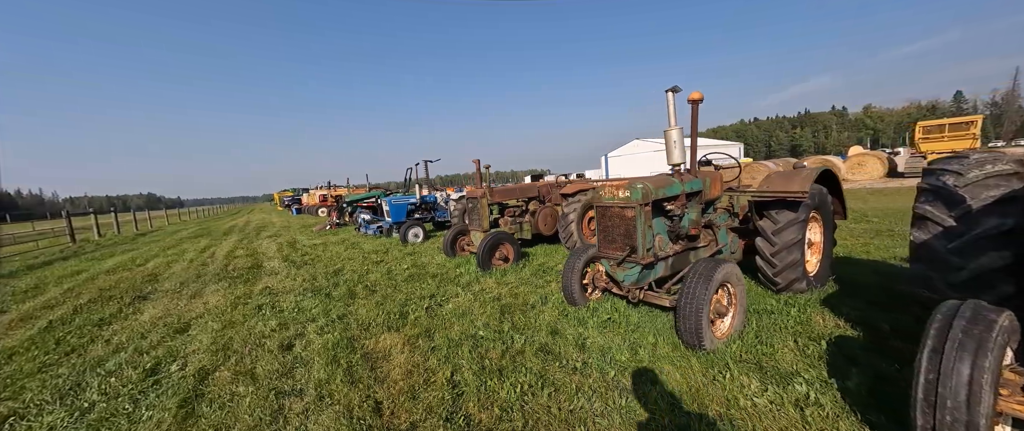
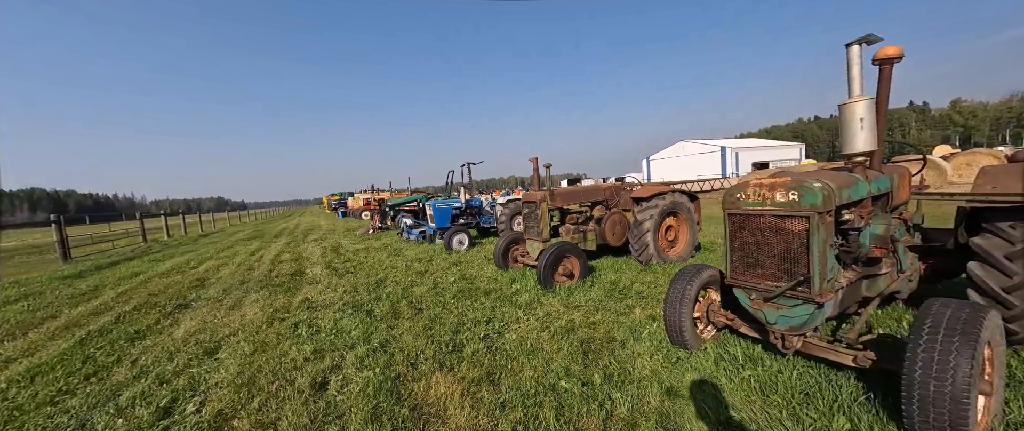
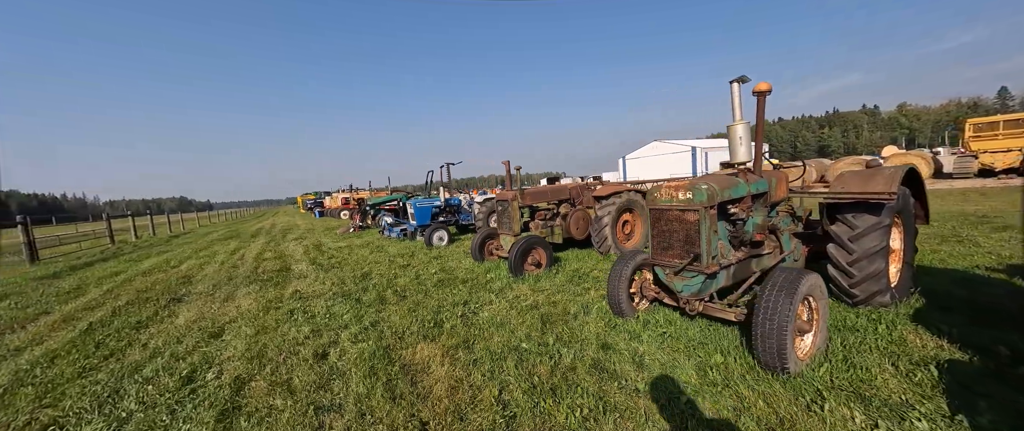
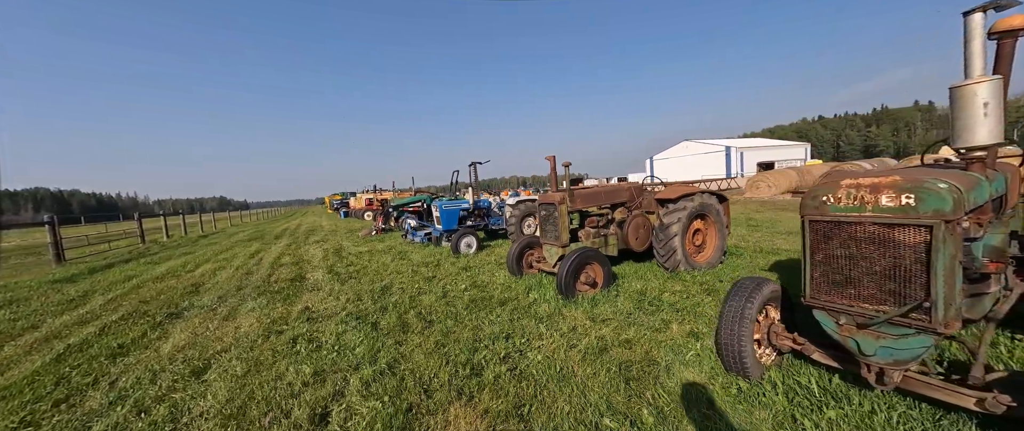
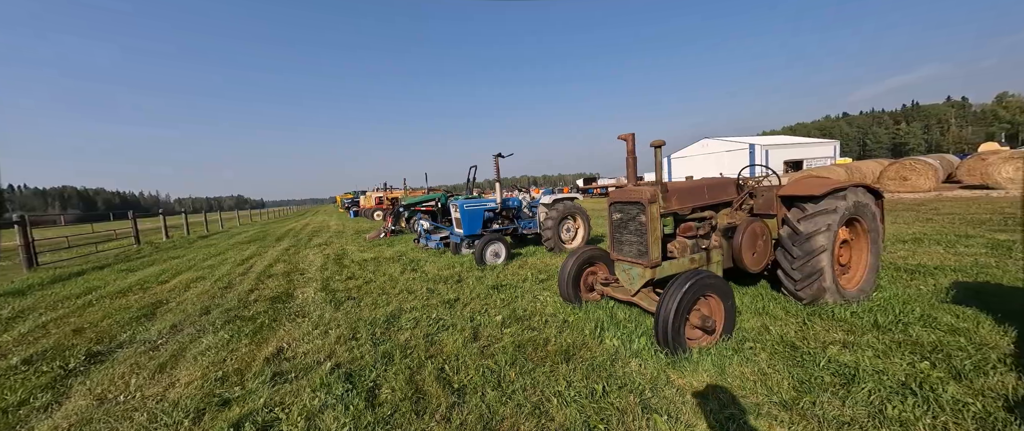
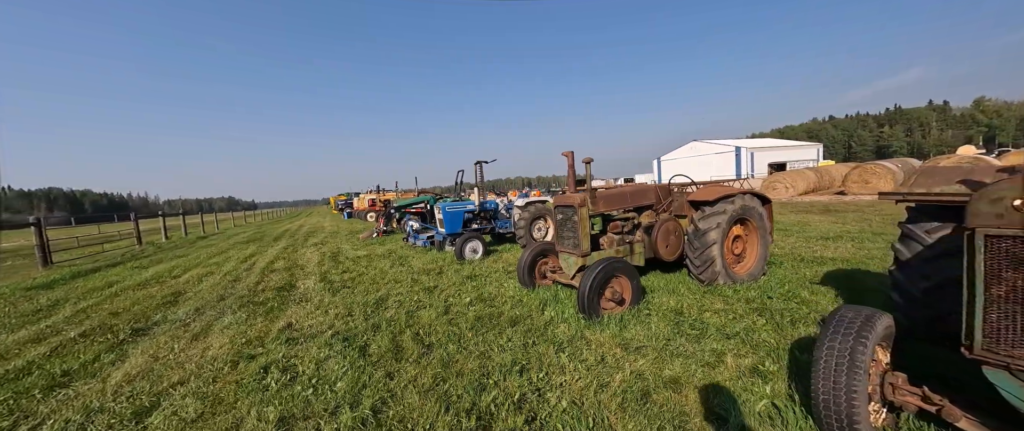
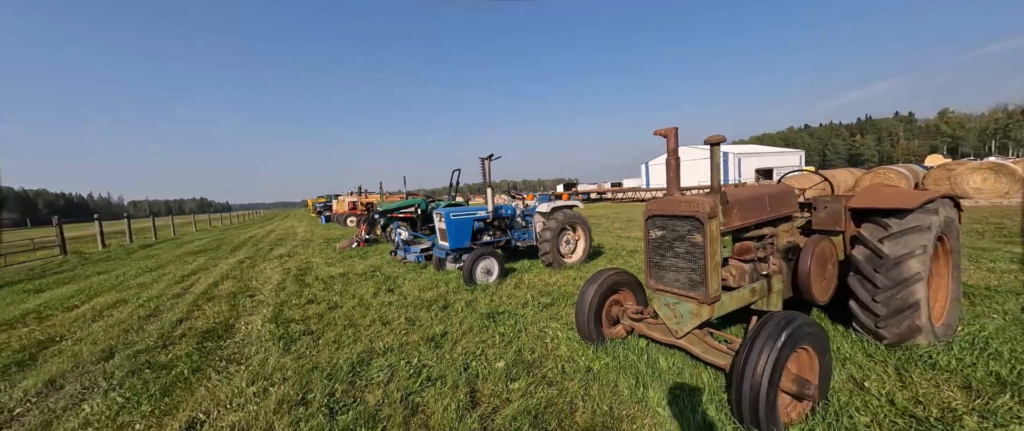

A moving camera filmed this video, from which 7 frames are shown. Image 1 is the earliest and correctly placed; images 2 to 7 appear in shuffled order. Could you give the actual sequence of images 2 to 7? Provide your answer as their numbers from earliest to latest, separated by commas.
3, 2, 4, 6, 5, 7
